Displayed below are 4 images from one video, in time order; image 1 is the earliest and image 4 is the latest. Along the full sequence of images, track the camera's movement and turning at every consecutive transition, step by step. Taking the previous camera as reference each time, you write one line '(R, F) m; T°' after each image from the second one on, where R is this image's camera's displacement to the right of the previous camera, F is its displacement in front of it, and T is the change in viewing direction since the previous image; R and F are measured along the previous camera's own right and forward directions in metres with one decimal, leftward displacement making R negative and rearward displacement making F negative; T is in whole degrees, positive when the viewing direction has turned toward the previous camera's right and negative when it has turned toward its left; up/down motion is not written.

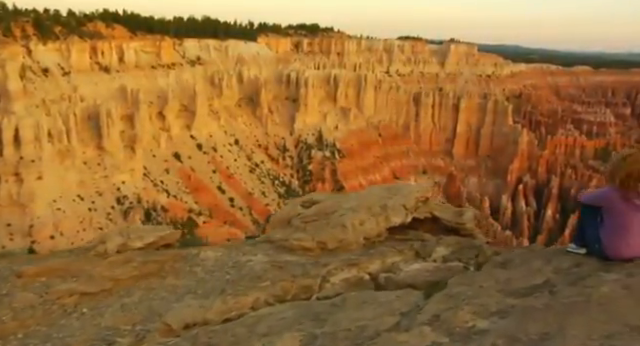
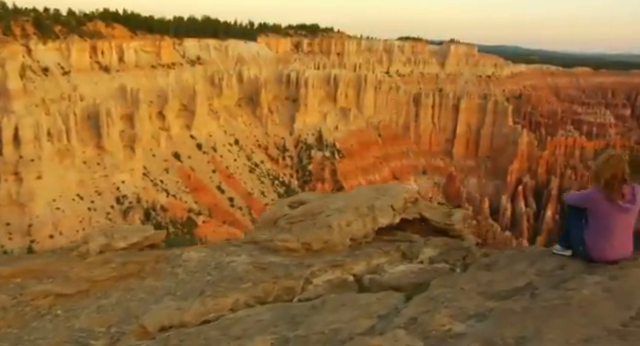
(+0.2, +0.1) m; 0°
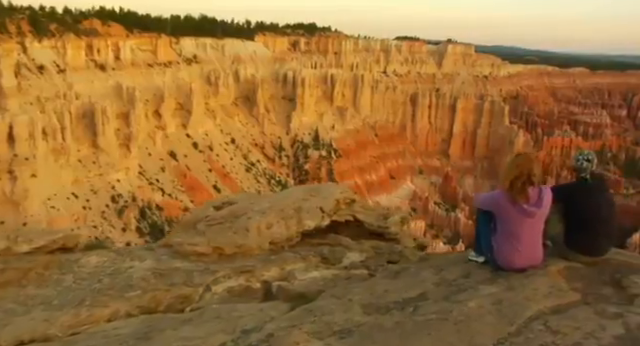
(+0.8, +0.3) m; 0°
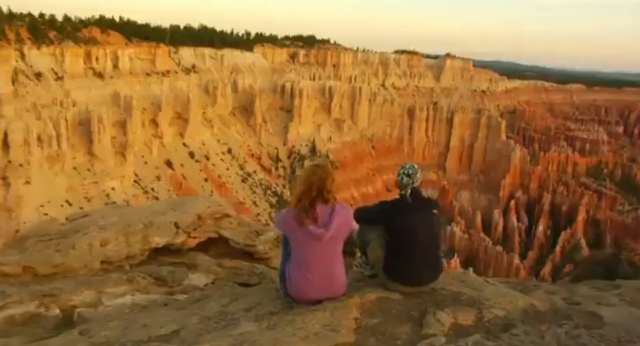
(+1.5, +0.5) m; +1°
